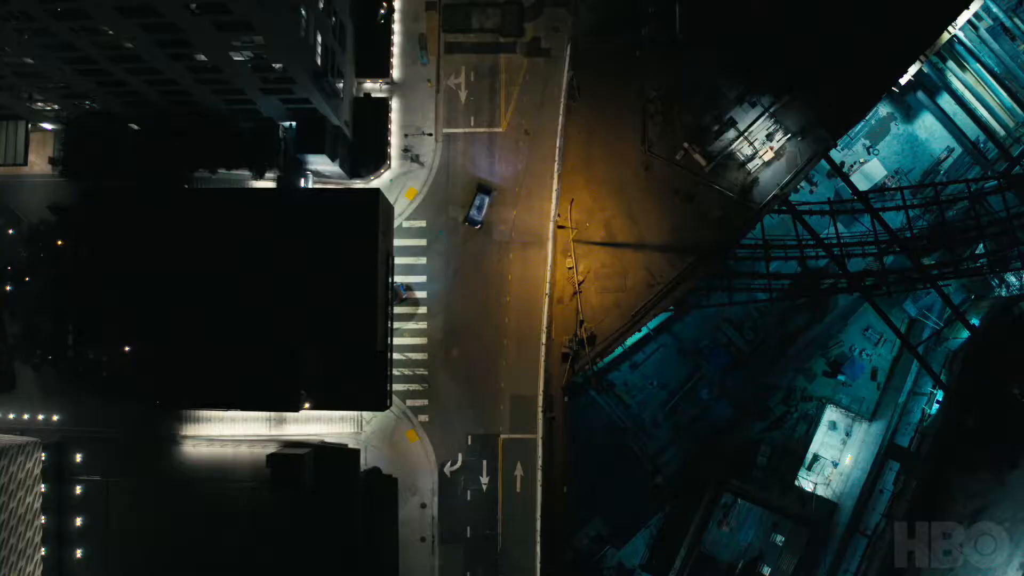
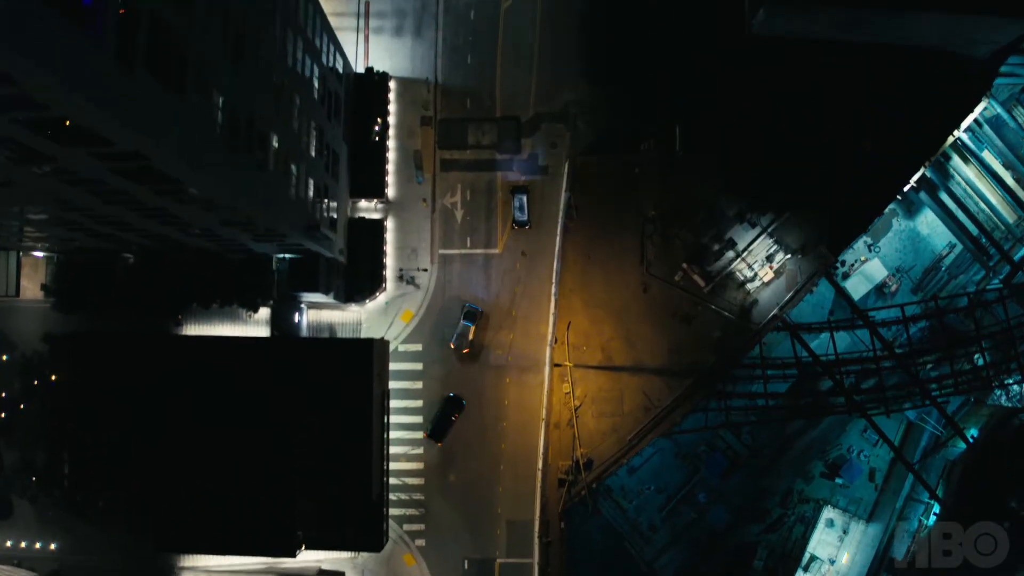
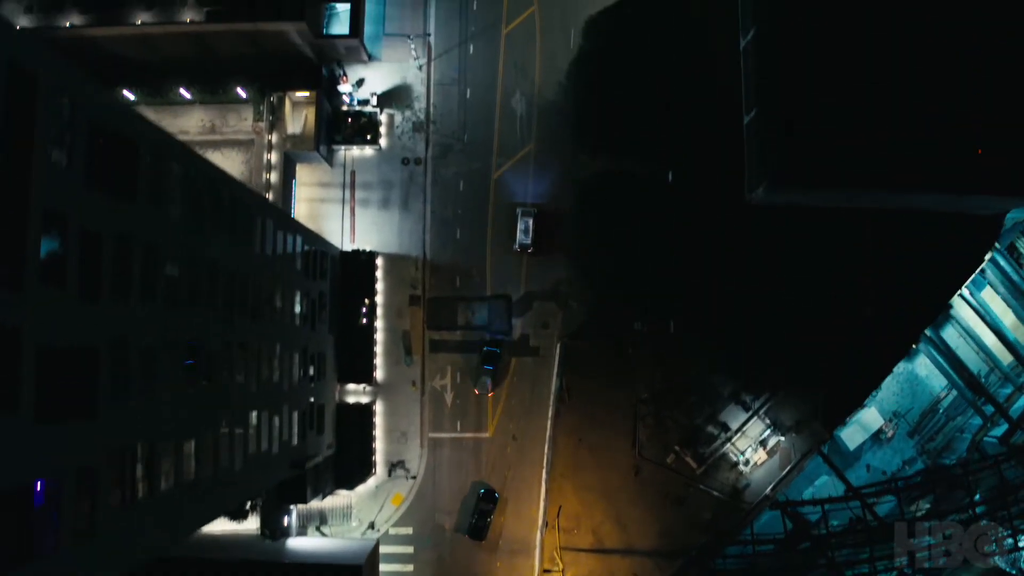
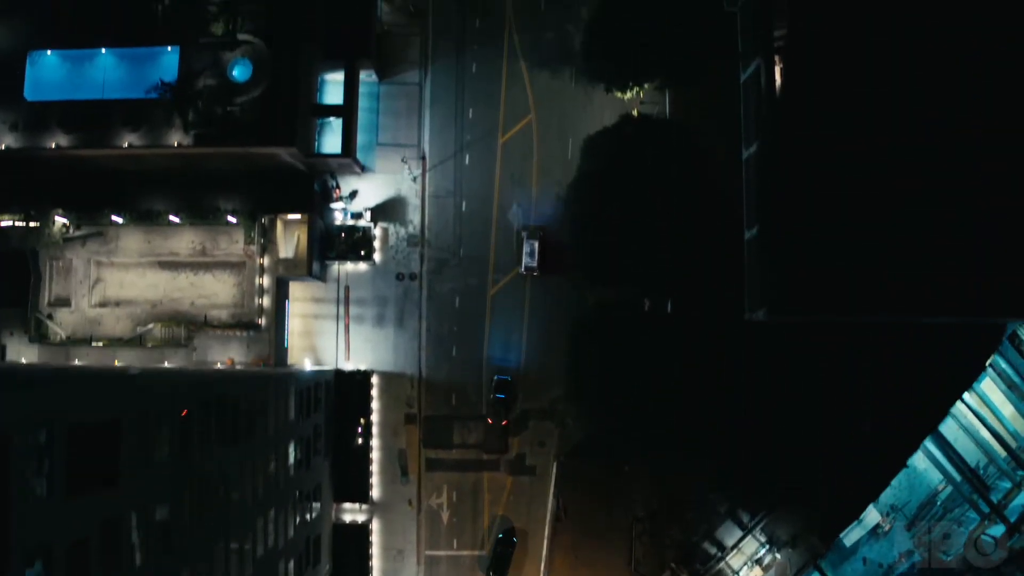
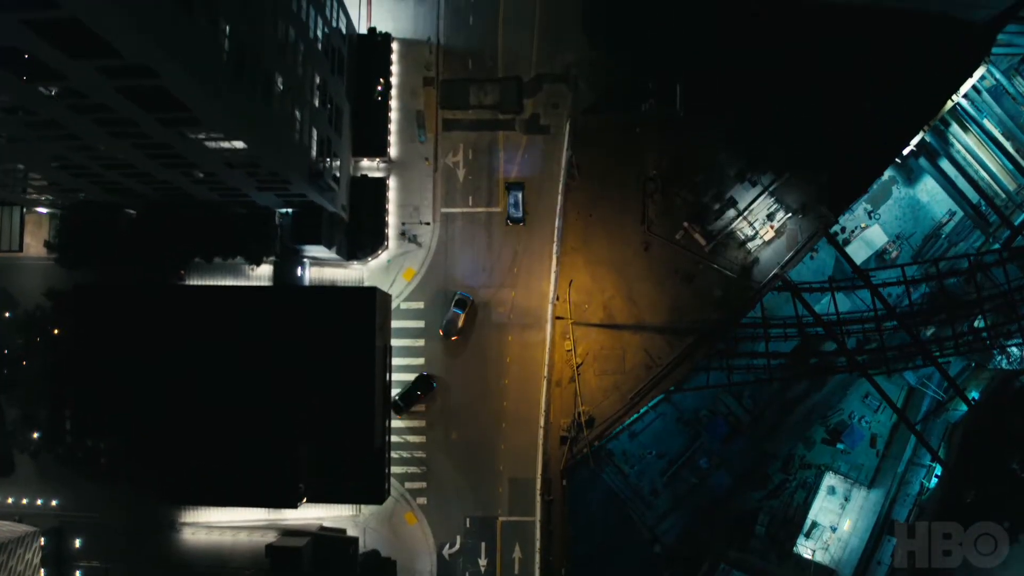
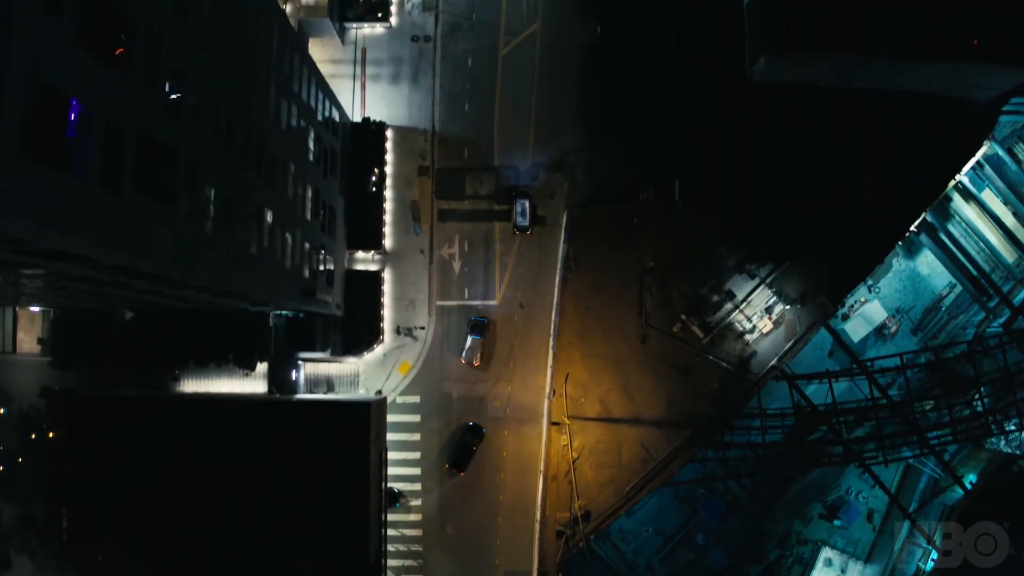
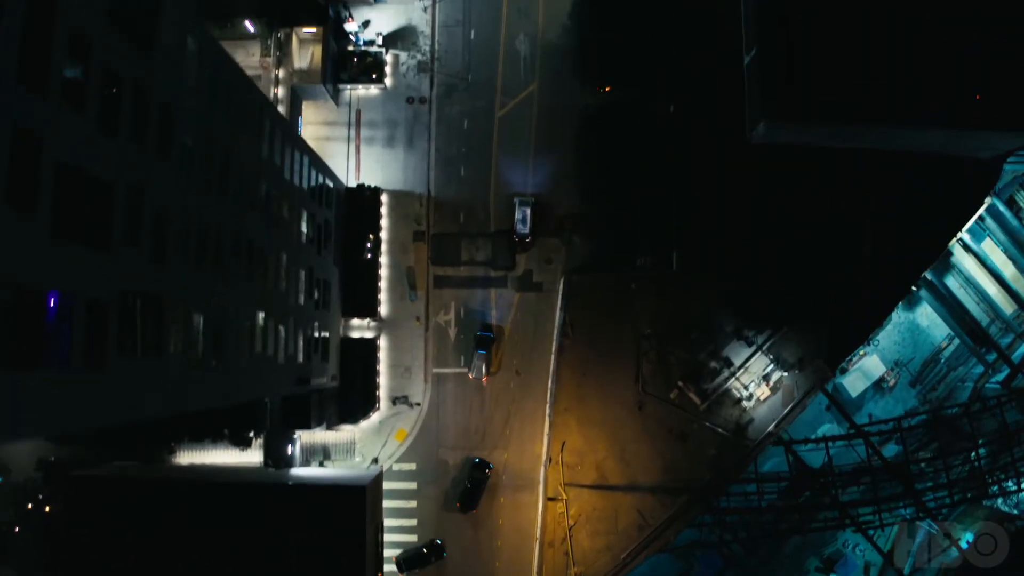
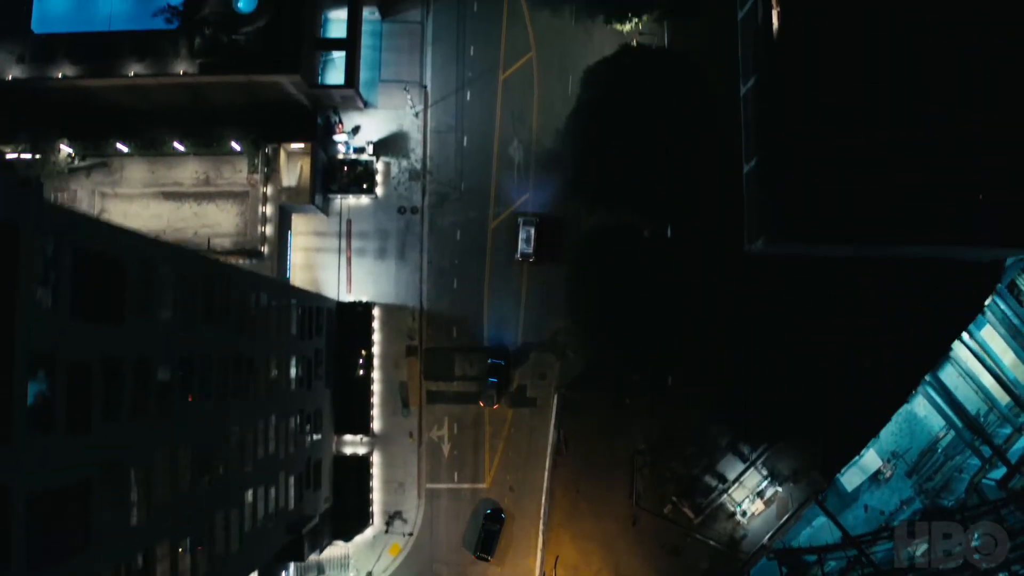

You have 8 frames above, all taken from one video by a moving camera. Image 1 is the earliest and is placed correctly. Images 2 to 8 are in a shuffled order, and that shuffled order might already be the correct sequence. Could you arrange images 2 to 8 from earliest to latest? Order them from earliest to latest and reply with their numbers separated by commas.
5, 2, 6, 7, 3, 8, 4
